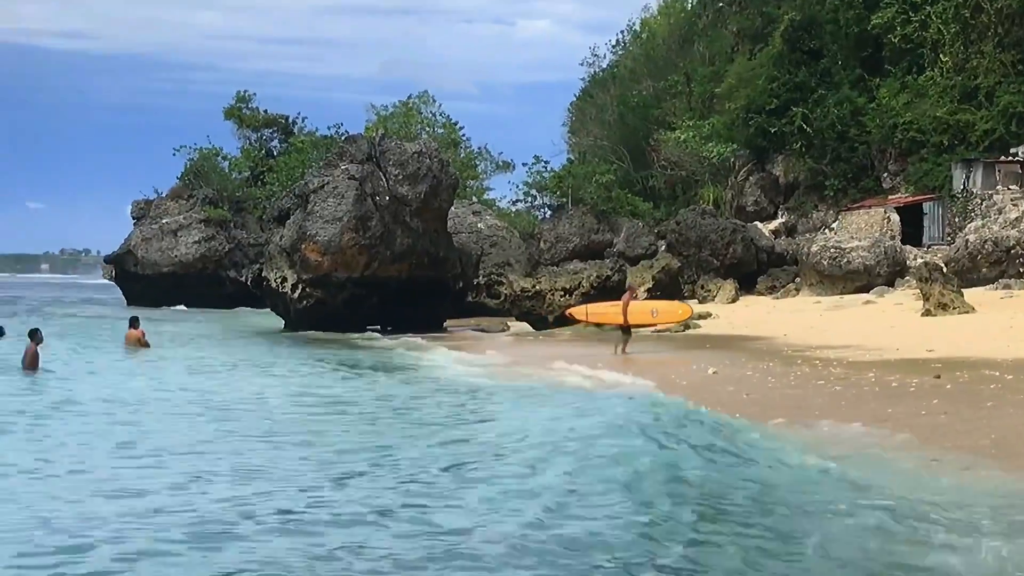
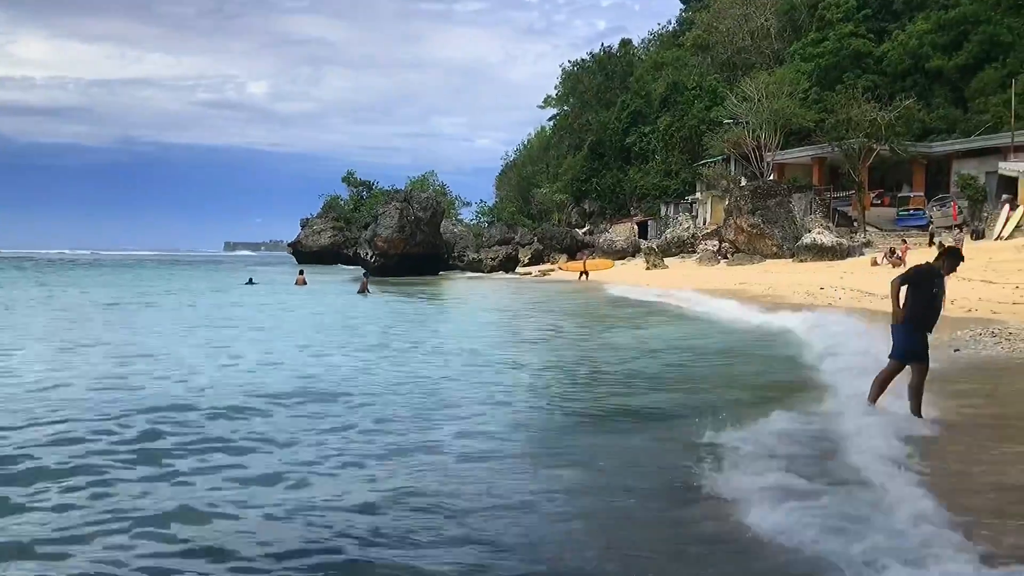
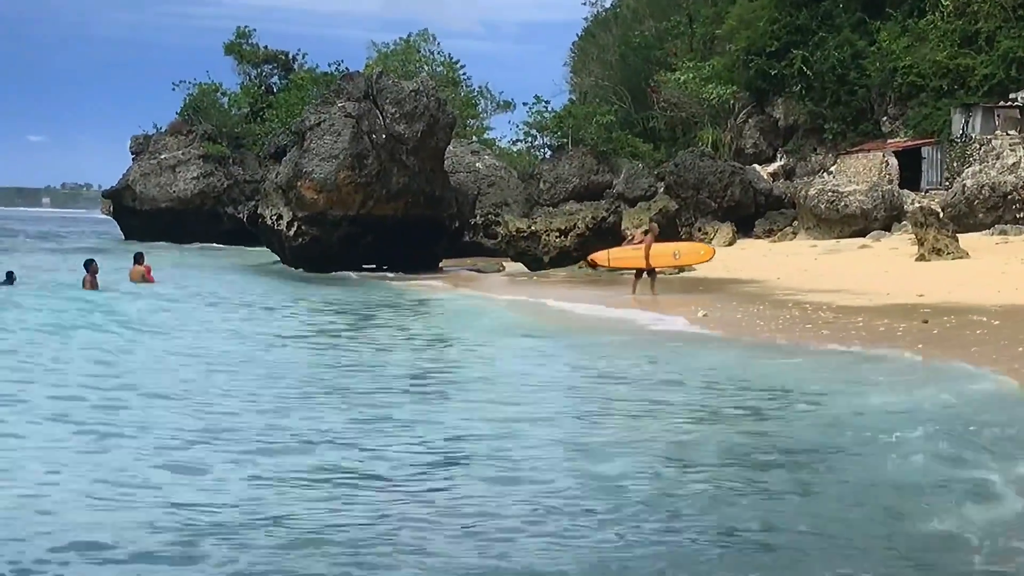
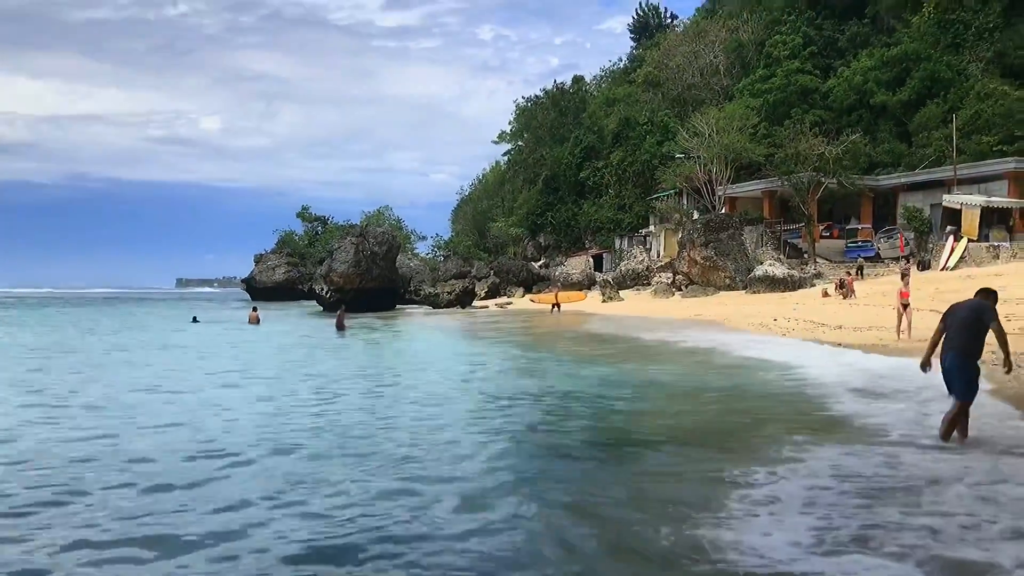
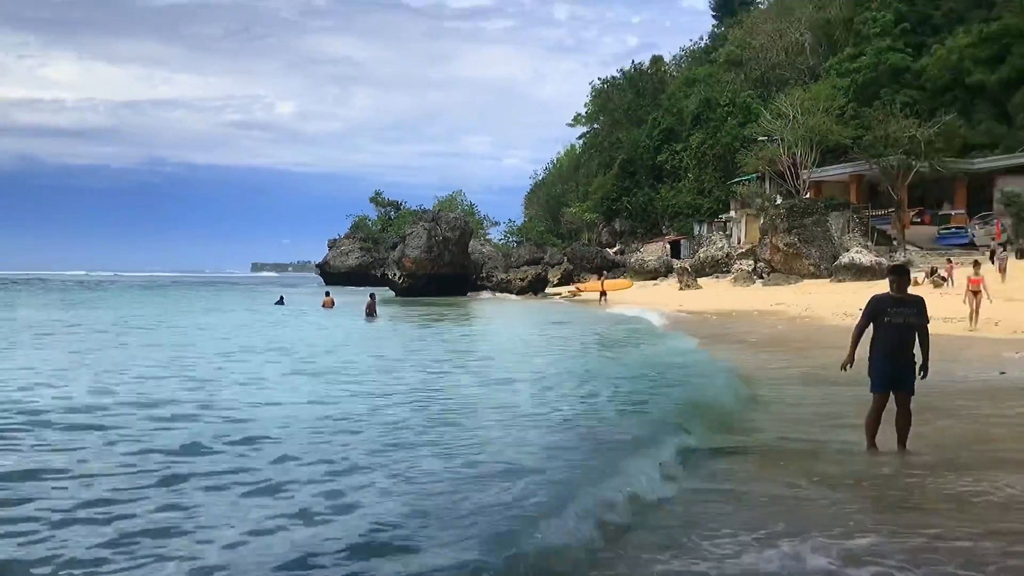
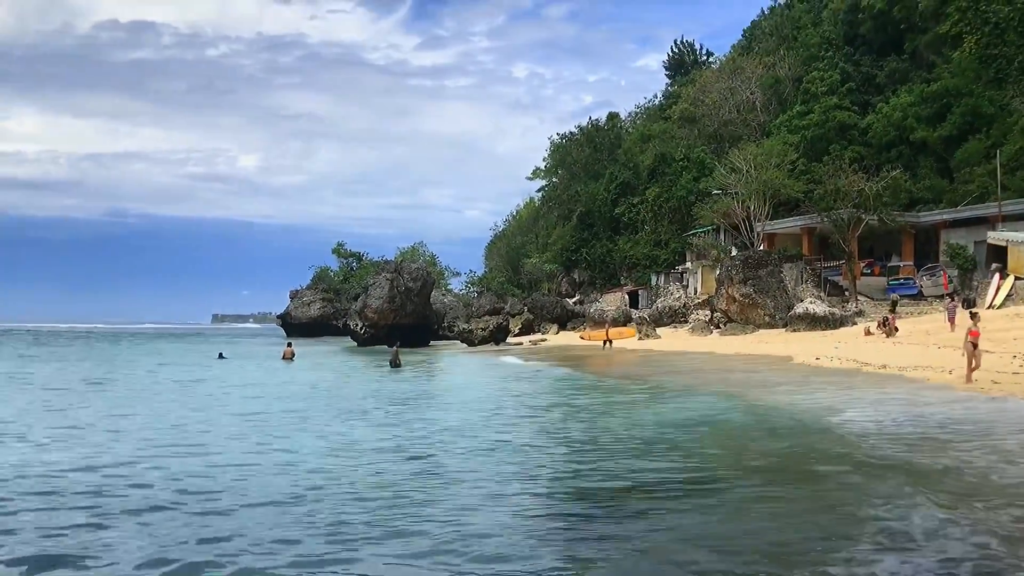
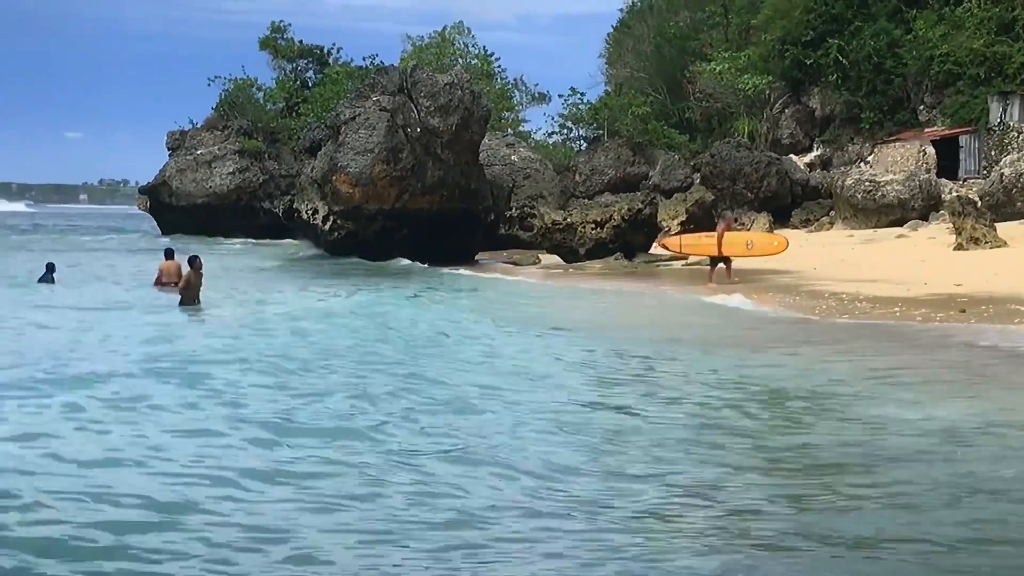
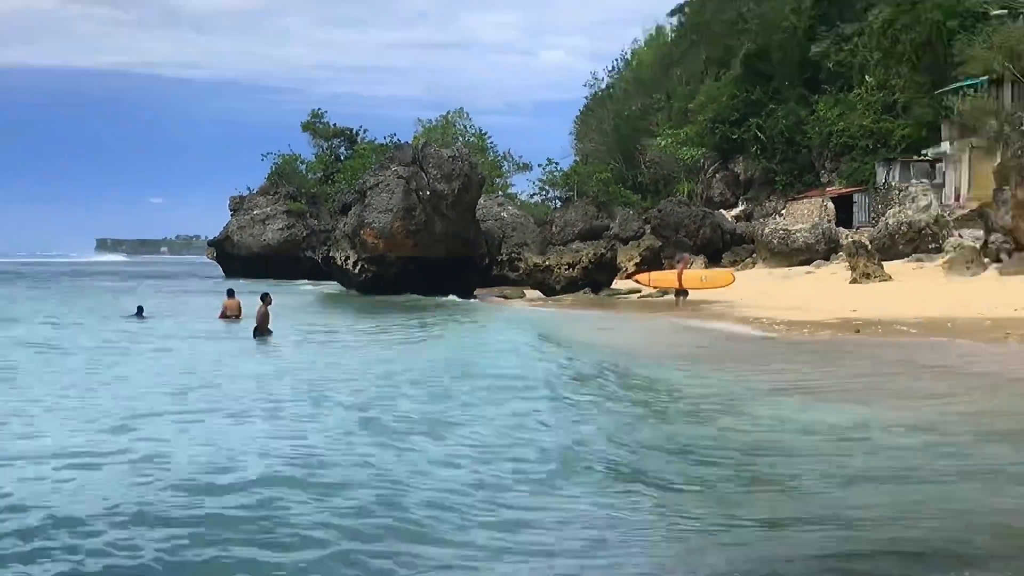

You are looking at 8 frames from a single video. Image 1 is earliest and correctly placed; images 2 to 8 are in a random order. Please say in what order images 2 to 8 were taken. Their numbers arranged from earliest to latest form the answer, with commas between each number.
3, 7, 8, 5, 2, 4, 6
